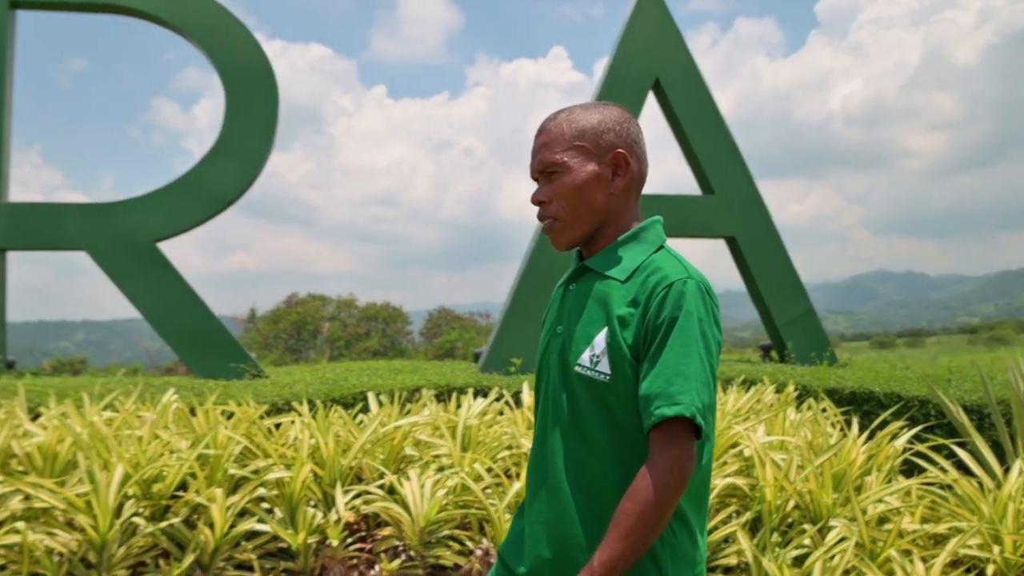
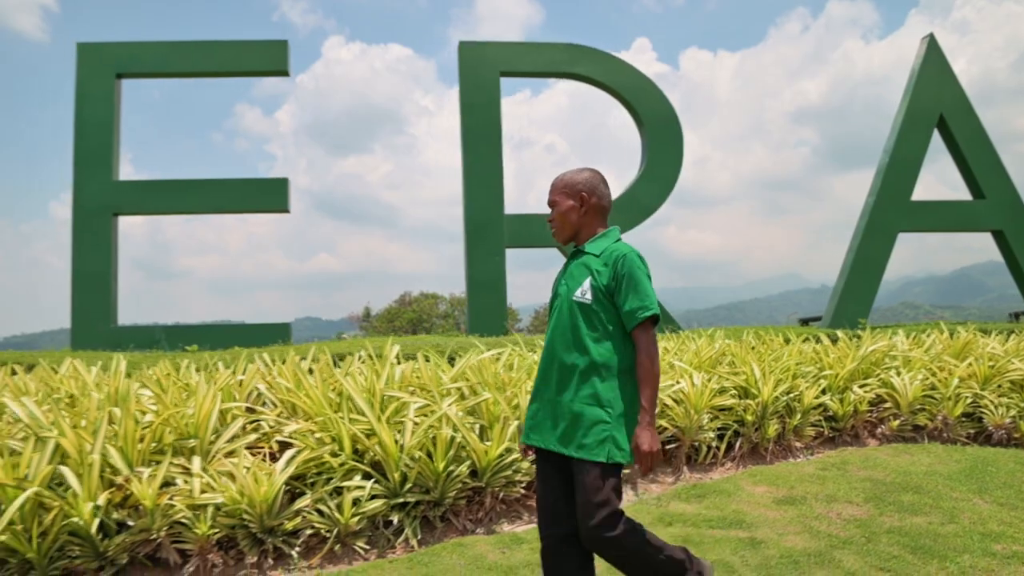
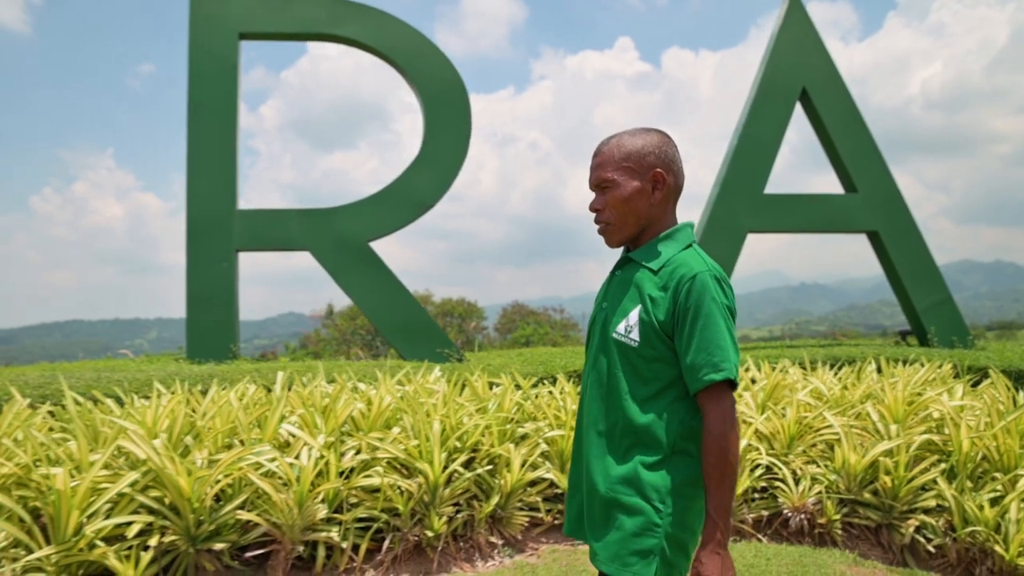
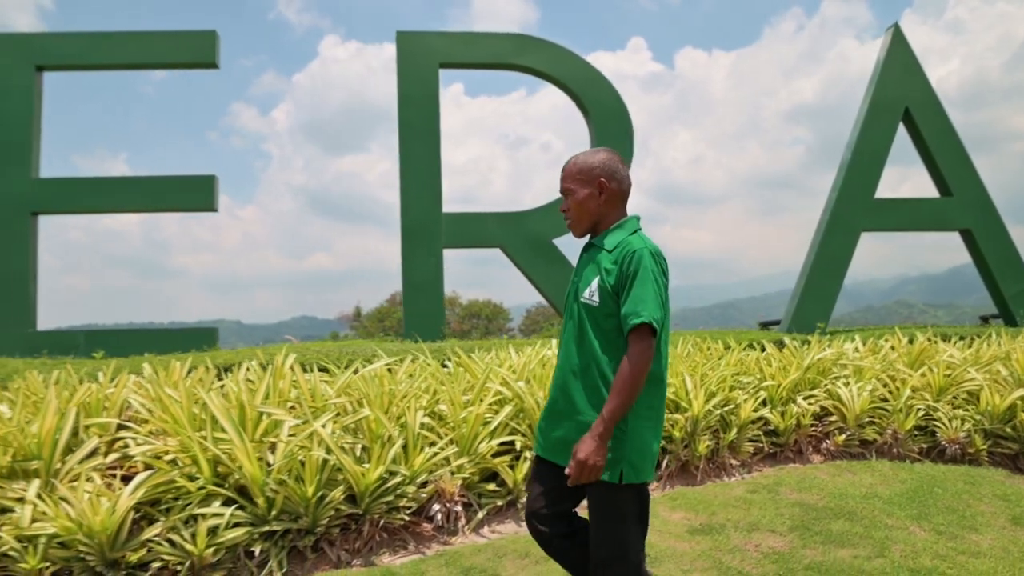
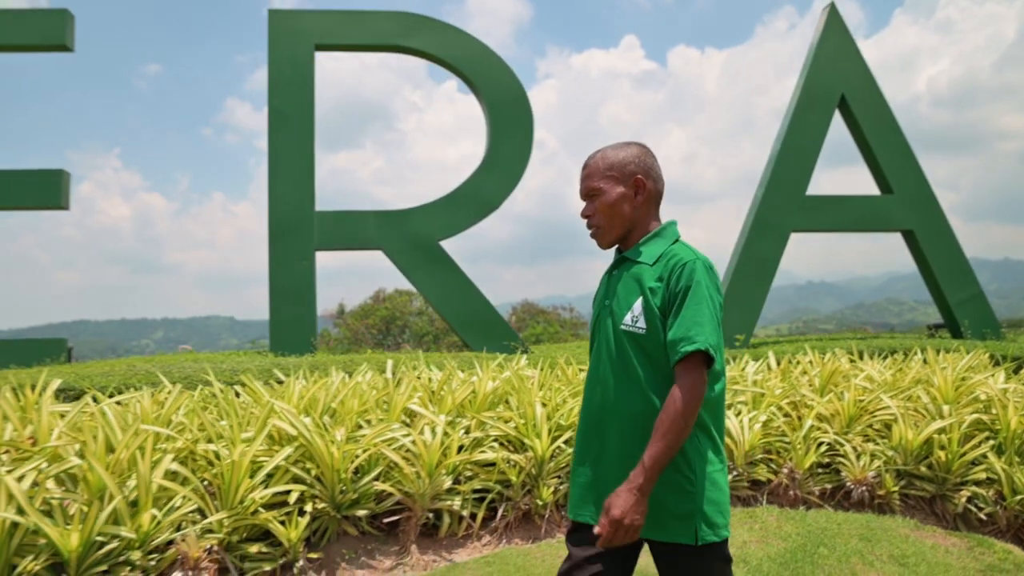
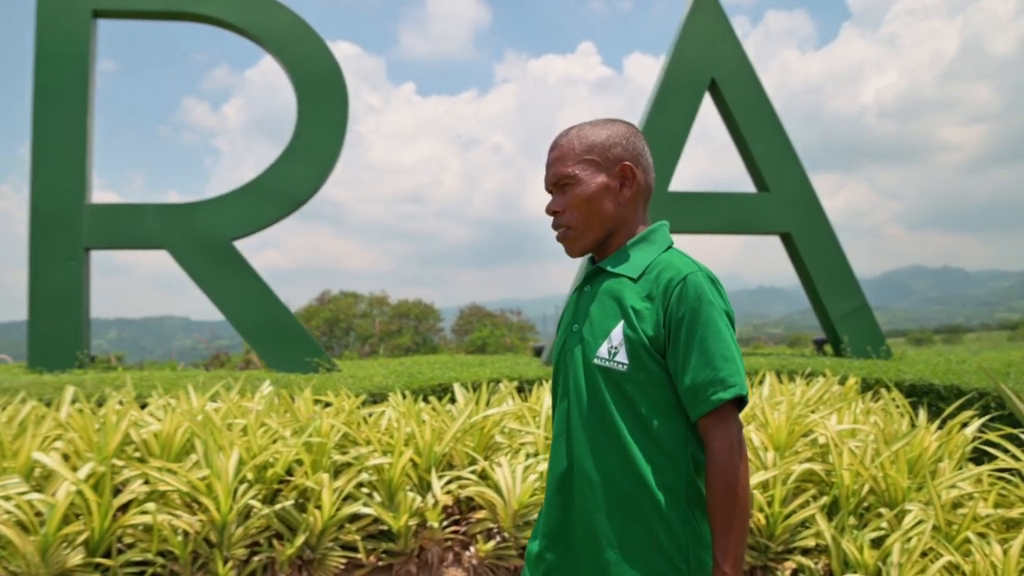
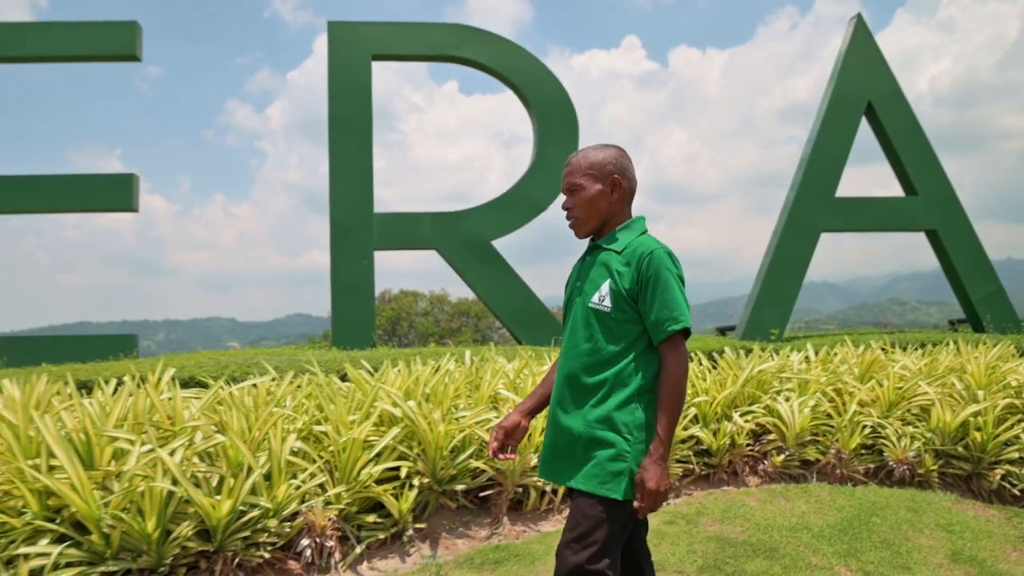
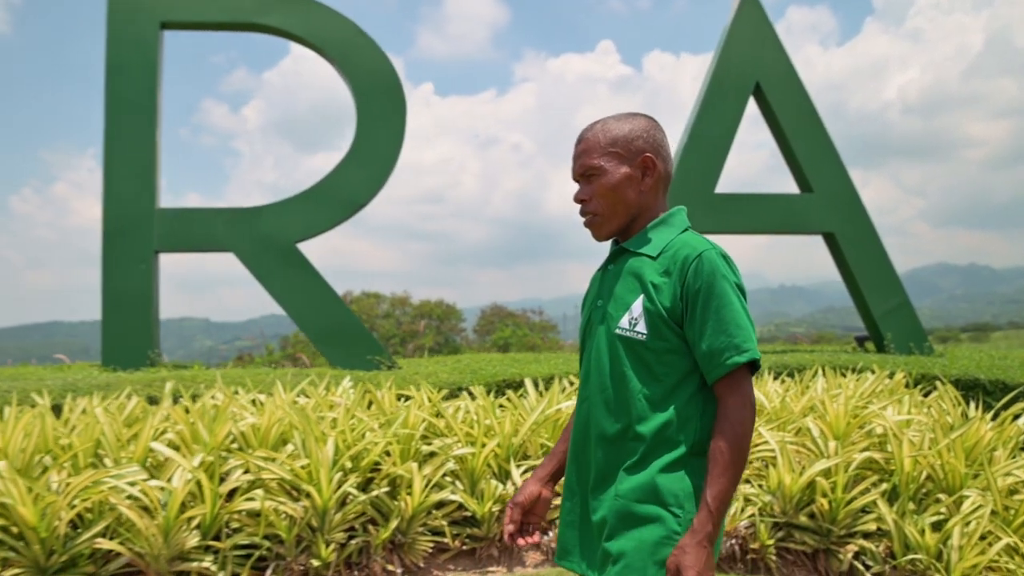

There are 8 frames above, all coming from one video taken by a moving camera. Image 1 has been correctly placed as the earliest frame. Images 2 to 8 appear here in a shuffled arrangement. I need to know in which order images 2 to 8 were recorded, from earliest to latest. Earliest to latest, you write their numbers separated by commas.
6, 8, 3, 5, 7, 4, 2
